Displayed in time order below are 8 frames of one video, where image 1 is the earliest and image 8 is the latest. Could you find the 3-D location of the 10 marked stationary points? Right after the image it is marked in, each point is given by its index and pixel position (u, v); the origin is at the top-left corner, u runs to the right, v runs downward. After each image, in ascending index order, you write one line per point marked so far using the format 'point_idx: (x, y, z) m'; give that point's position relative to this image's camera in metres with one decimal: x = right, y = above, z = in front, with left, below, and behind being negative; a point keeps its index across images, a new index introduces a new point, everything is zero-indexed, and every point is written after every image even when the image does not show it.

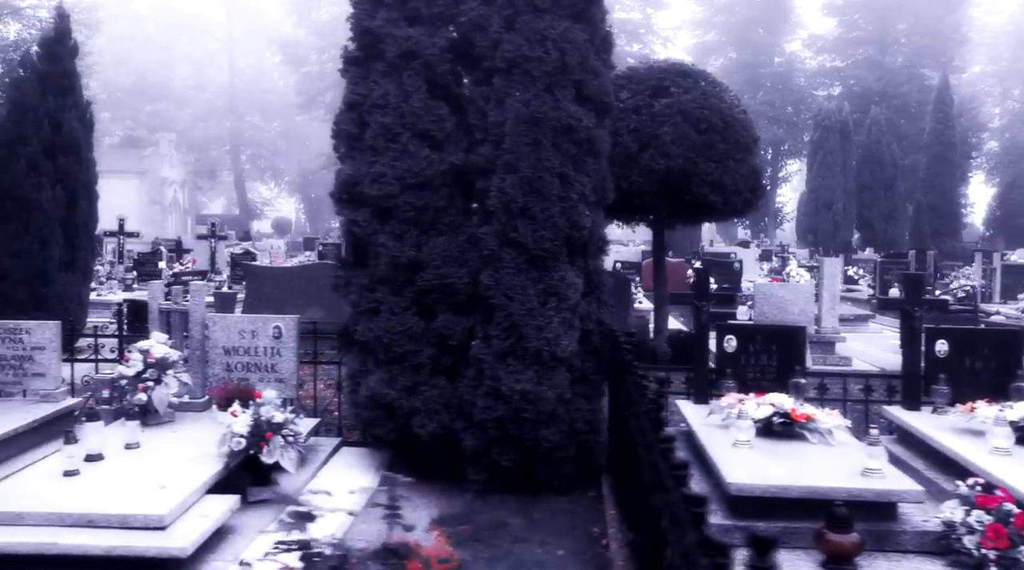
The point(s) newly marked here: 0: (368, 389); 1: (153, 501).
0: (-1.0, -0.7, +6.6) m
1: (-2.0, -1.2, +5.1) m
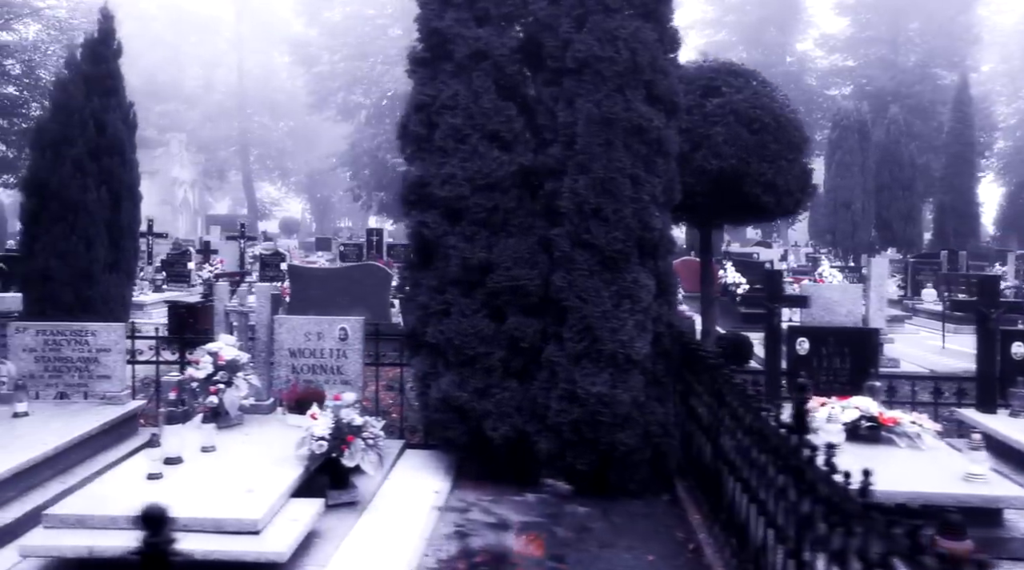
0: (-0.5, -0.8, +6.5) m
1: (-1.5, -1.2, +5.0) m
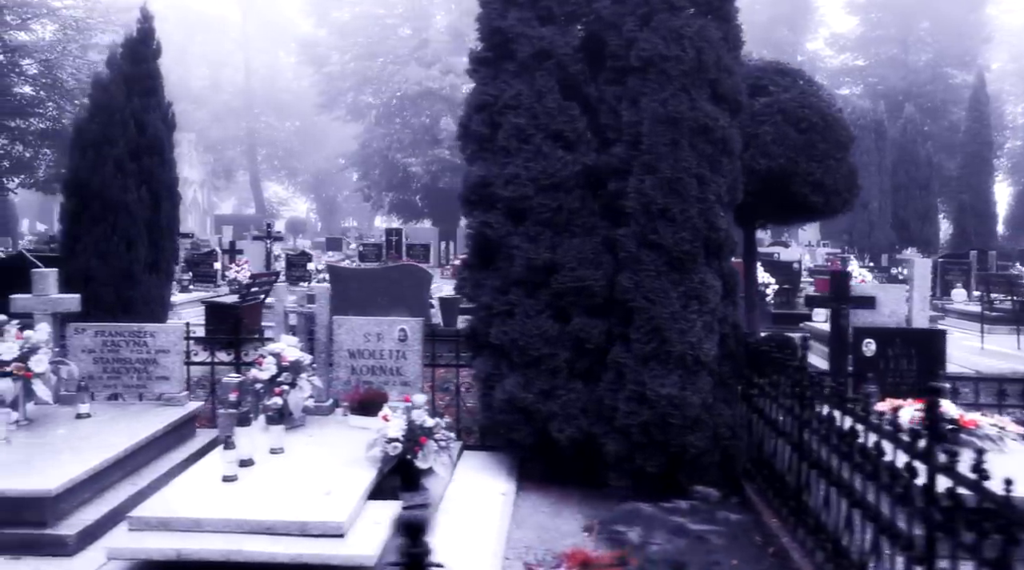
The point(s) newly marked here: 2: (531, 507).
0: (-0.1, -0.8, +6.5) m
1: (-1.0, -1.2, +5.0) m
2: (+0.1, -1.5, +6.2) m
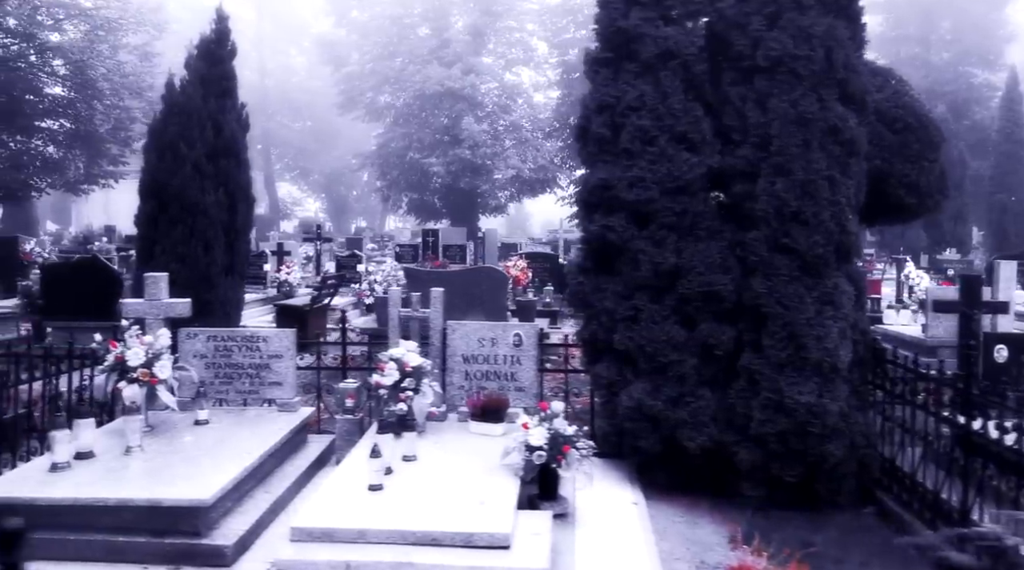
0: (+0.8, -0.8, +6.4) m
1: (-0.1, -1.3, +4.9) m
2: (+1.0, -1.5, +6.1) m
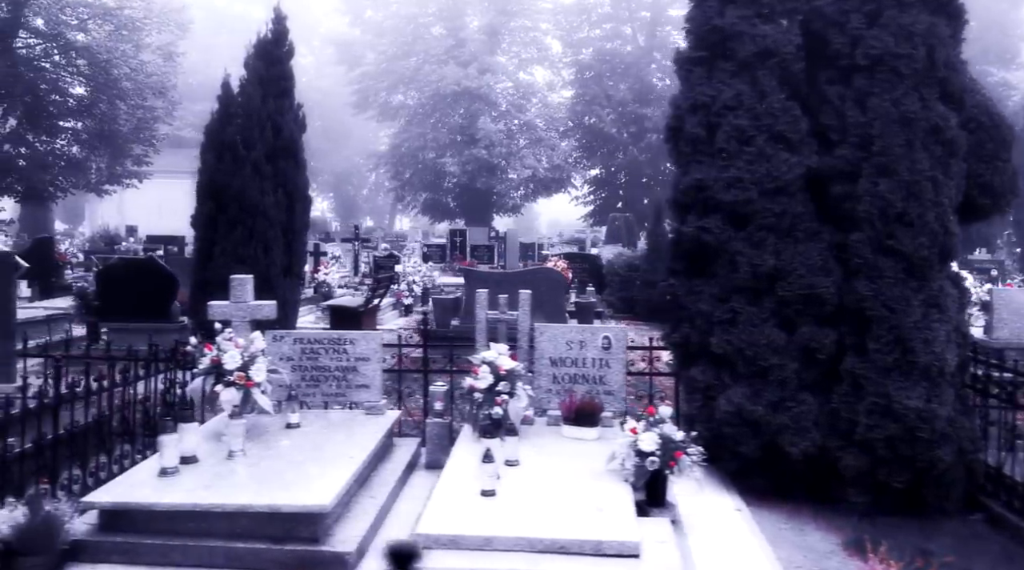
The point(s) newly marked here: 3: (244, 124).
0: (+1.5, -0.8, +6.3) m
1: (+0.5, -1.3, +4.8) m
2: (+1.7, -1.6, +6.0) m
3: (-3.2, +1.9, +10.8) m
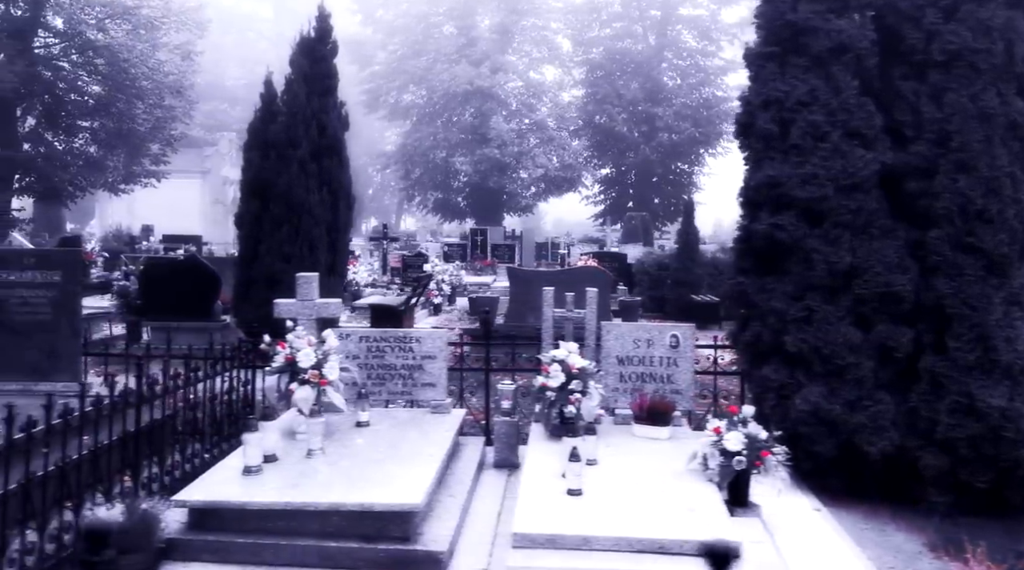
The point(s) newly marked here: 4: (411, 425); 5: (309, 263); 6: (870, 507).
0: (+2.0, -0.8, +6.2) m
1: (+1.0, -1.3, +4.8) m
2: (+2.2, -1.5, +5.9) m
3: (-2.7, +1.9, +10.8) m
4: (-0.7, -1.0, +6.5) m
5: (-2.4, +0.3, +10.6) m
6: (+2.4, -1.5, +6.2) m
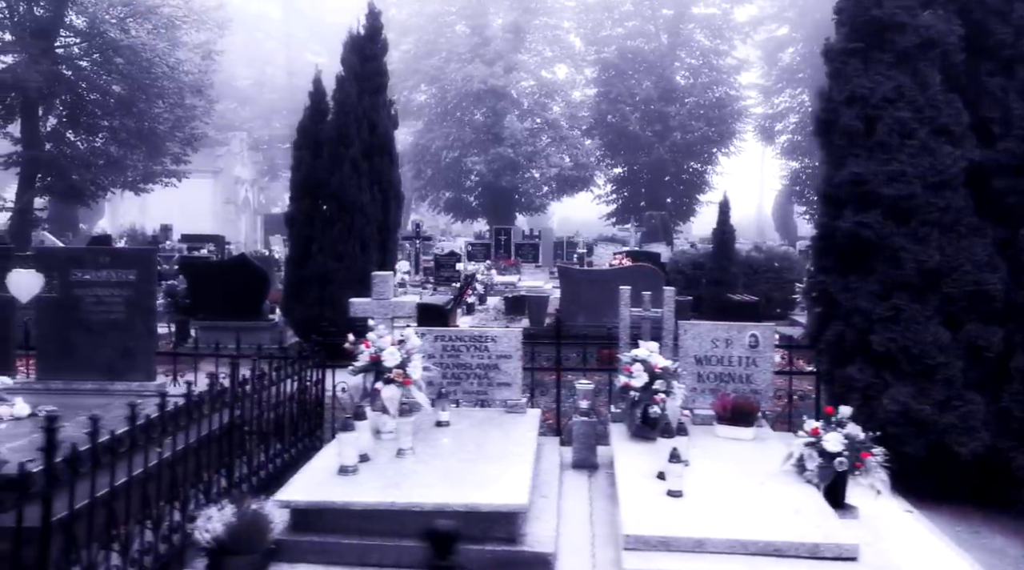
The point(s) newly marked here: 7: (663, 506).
0: (+2.6, -0.8, +6.1) m
1: (+1.6, -1.2, +4.7) m
2: (+2.8, -1.5, +5.8) m
3: (-2.0, +1.9, +10.7) m
4: (-0.2, -1.0, +6.5) m
5: (-1.7, +0.3, +10.6) m
6: (+3.0, -1.5, +6.1) m
7: (+0.8, -1.2, +5.0) m
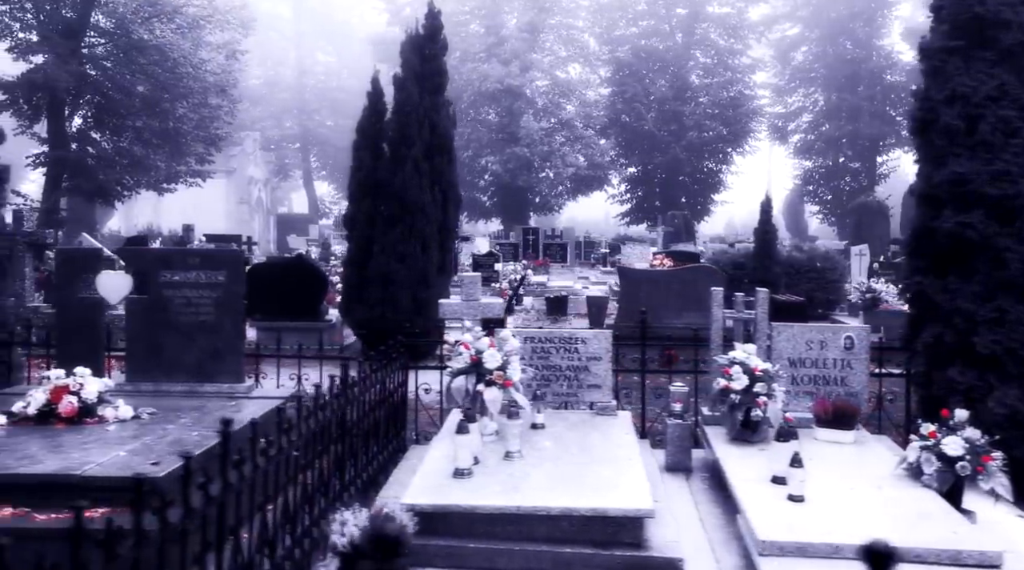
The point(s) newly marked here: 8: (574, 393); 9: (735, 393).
0: (+3.3, -0.8, +6.0) m
1: (+2.2, -1.3, +4.6) m
2: (+3.4, -1.5, +5.7) m
3: (-1.3, +1.9, +10.7) m
4: (+0.5, -1.0, +6.4) m
5: (-1.0, +0.3, +10.5) m
6: (+3.7, -1.5, +6.0) m
7: (+1.5, -1.2, +4.9) m
8: (+0.5, -0.8, +6.8) m
9: (+1.5, -0.7, +6.1) m
